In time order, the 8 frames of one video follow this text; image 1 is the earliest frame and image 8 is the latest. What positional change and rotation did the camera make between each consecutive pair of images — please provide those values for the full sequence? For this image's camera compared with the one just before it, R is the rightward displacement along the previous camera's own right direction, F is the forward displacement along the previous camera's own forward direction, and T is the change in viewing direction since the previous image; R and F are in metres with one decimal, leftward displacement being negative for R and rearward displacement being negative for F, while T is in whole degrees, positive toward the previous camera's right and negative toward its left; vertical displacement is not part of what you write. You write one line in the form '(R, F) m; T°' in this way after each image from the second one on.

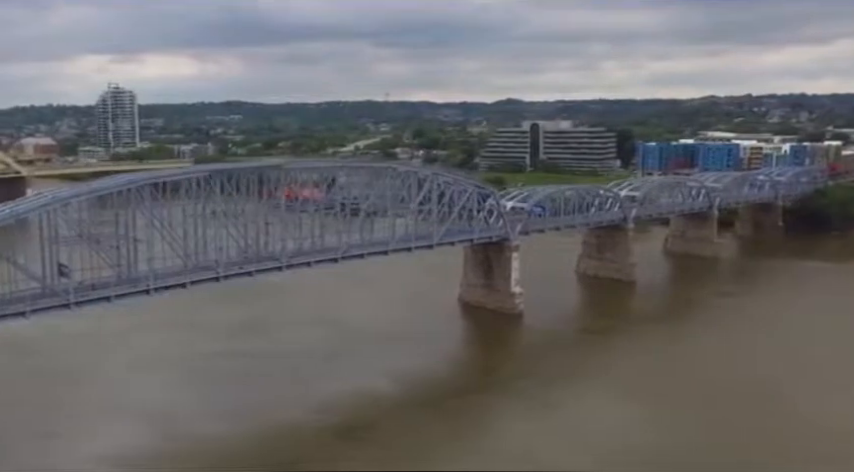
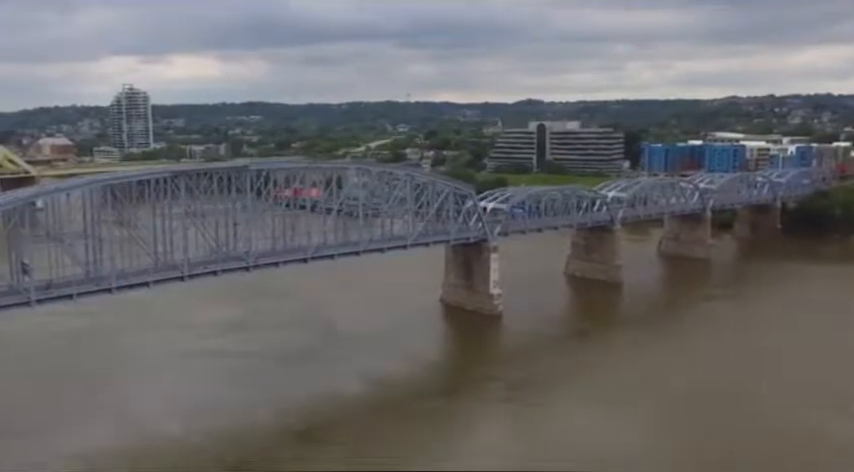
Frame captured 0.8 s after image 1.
(+0.8, -0.1) m; -2°
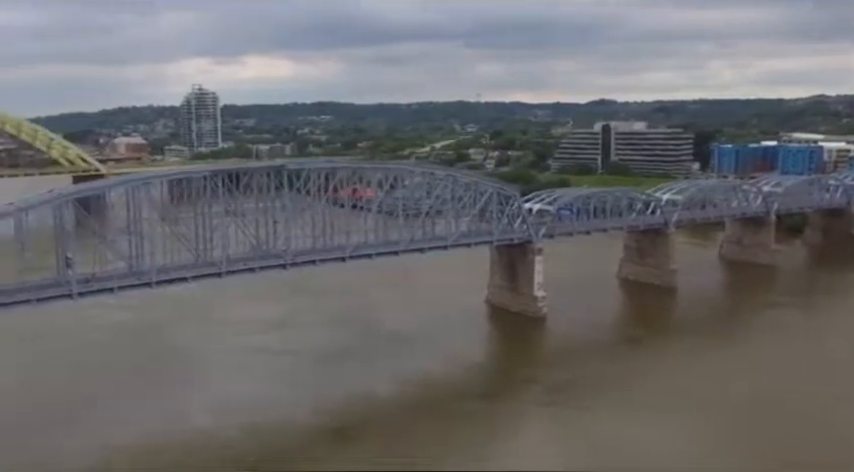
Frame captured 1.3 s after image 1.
(+0.5, +0.2) m; -5°
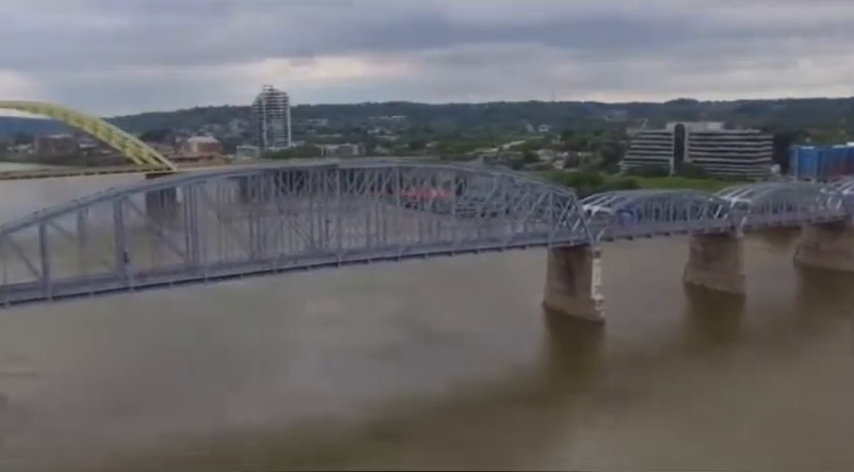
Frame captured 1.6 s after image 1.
(+0.3, +0.2) m; -5°
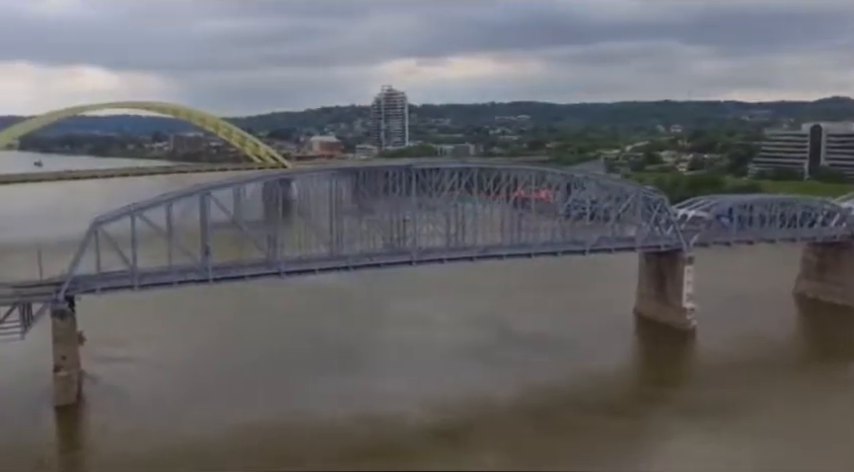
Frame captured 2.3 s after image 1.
(+0.7, +0.3) m; -9°
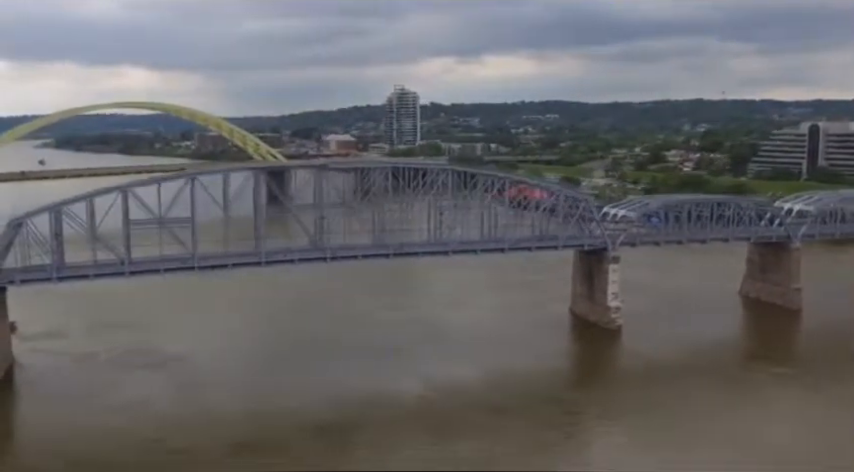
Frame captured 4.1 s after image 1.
(+1.8, -0.2) m; -4°
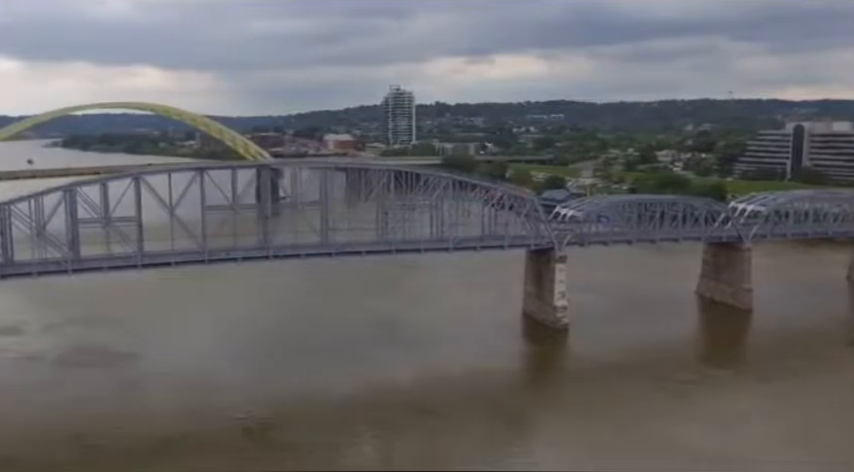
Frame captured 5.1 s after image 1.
(+1.0, -0.1) m; -1°
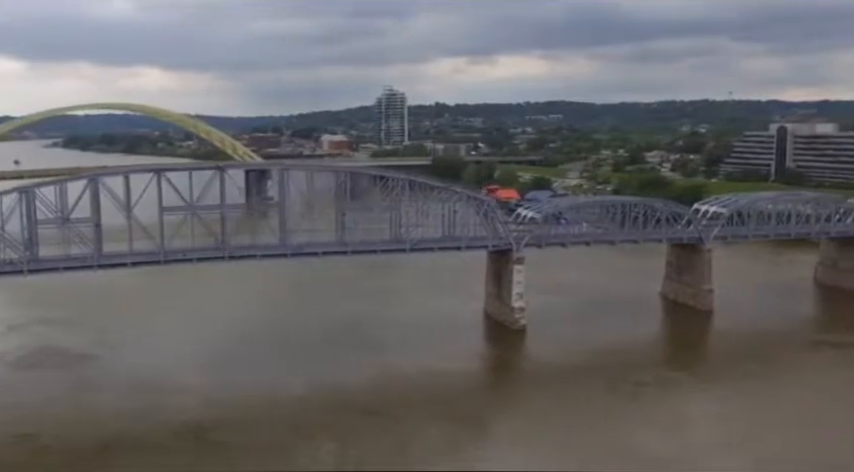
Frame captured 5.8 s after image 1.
(+0.7, -0.1) m; -1°
